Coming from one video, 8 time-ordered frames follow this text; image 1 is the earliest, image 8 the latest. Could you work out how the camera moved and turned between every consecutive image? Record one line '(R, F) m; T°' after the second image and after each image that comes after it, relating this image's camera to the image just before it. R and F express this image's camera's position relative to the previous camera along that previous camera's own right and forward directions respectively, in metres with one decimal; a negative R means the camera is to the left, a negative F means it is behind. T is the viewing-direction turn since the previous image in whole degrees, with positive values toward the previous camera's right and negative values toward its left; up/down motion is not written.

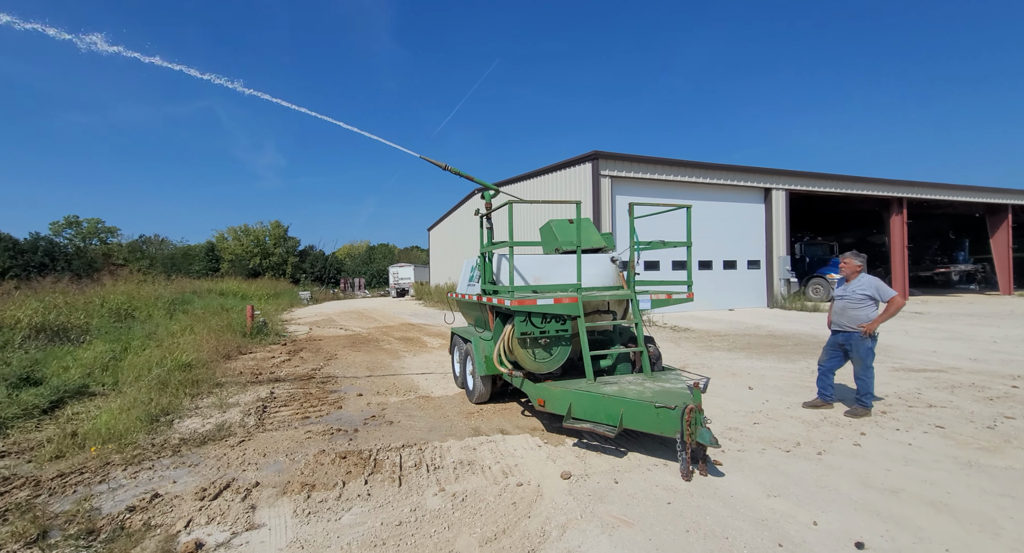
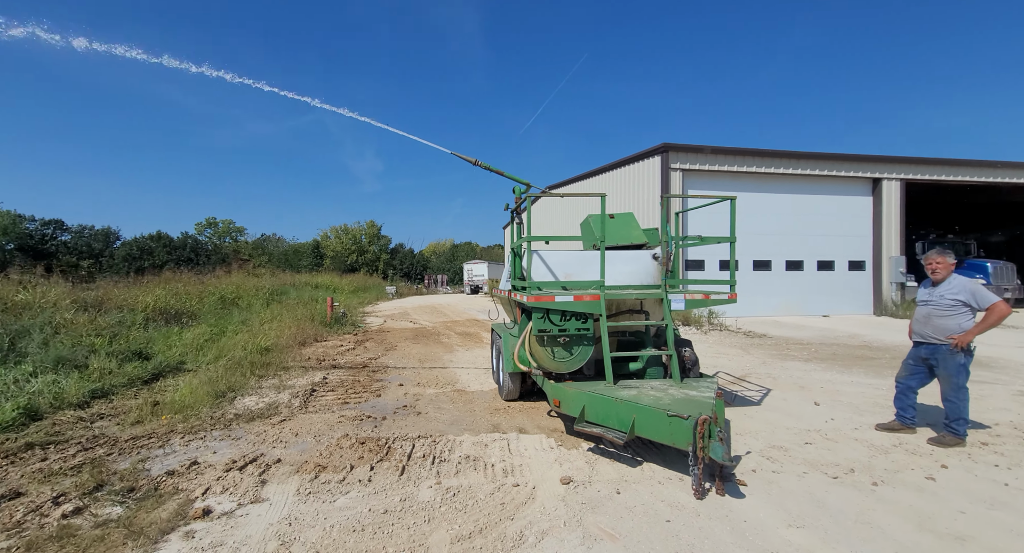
(+0.6, +0.2) m; -10°
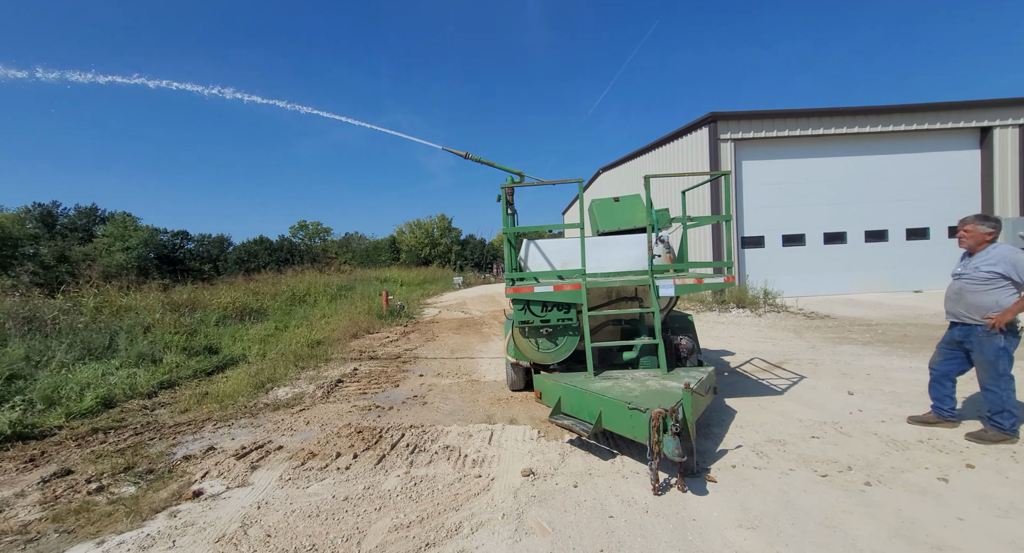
(+0.9, +0.1) m; -9°
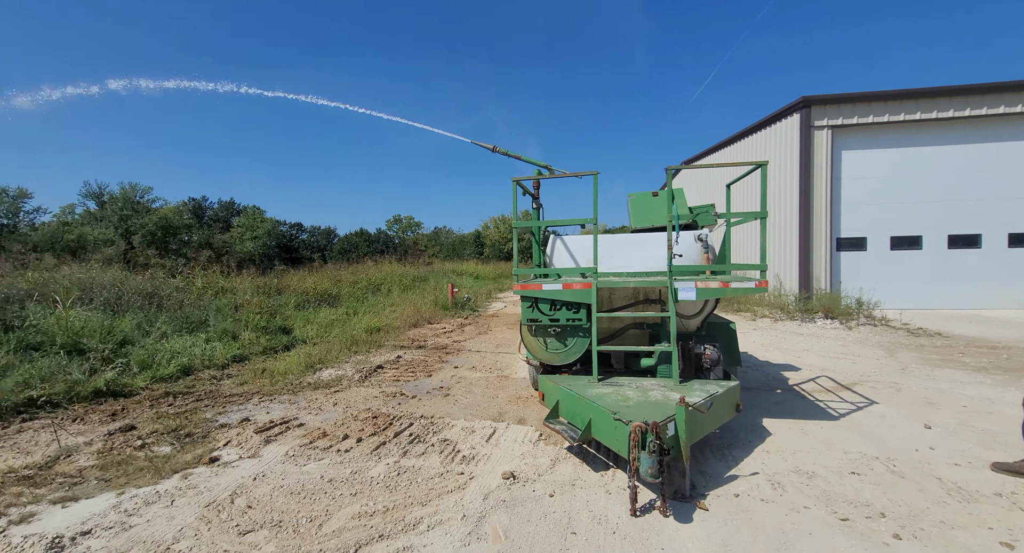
(+0.7, +0.2) m; -10°
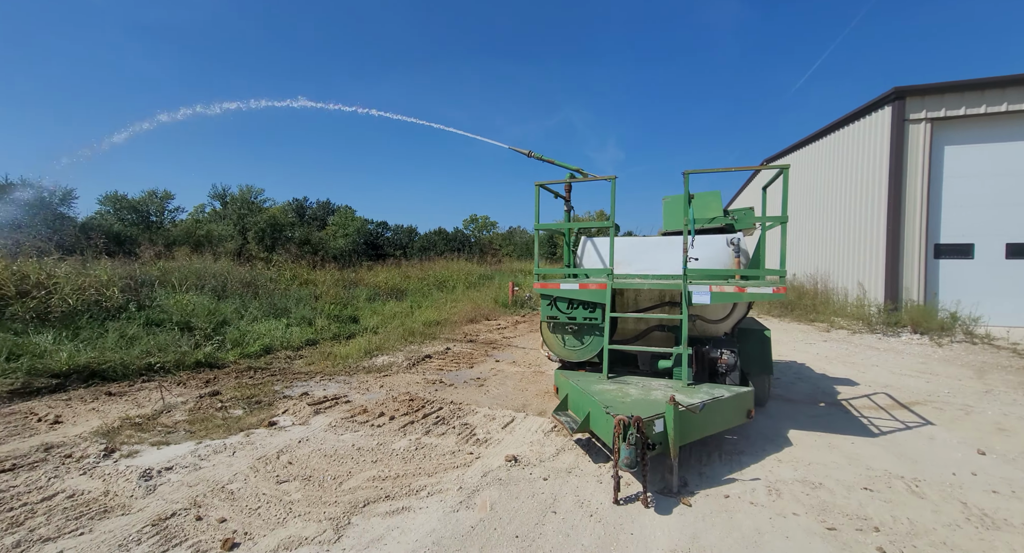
(+0.5, -0.2) m; -9°
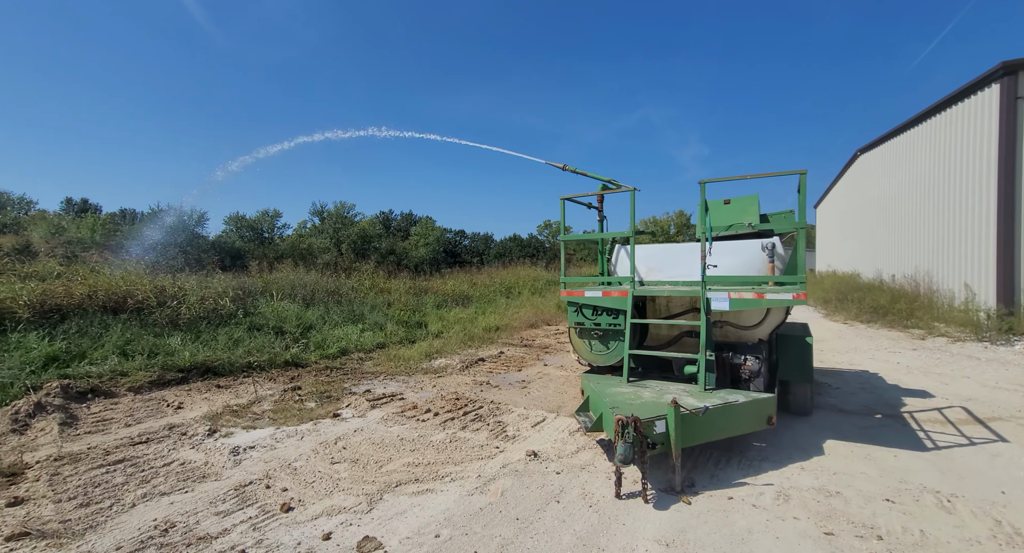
(+0.5, -0.3) m; -10°
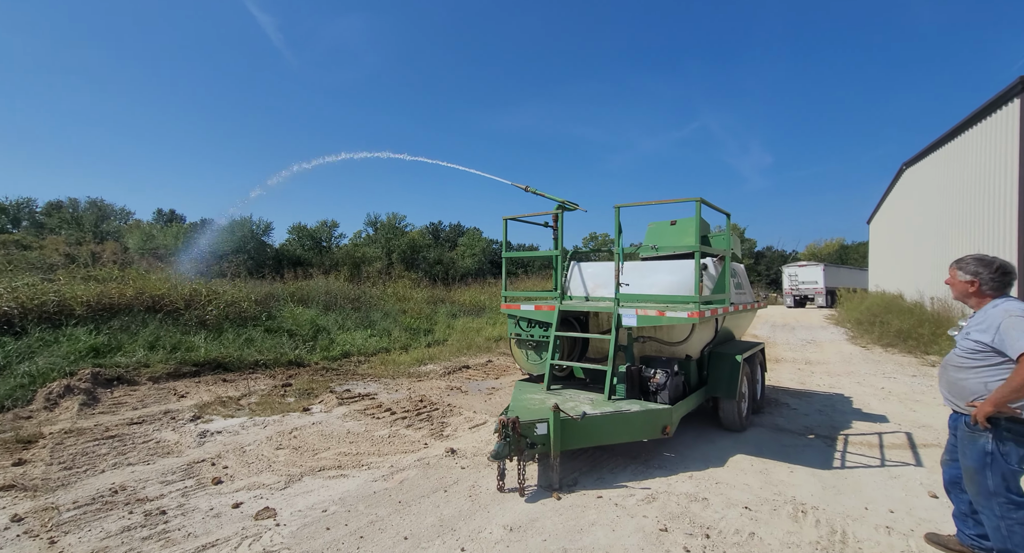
(+1.1, -0.4) m; -5°
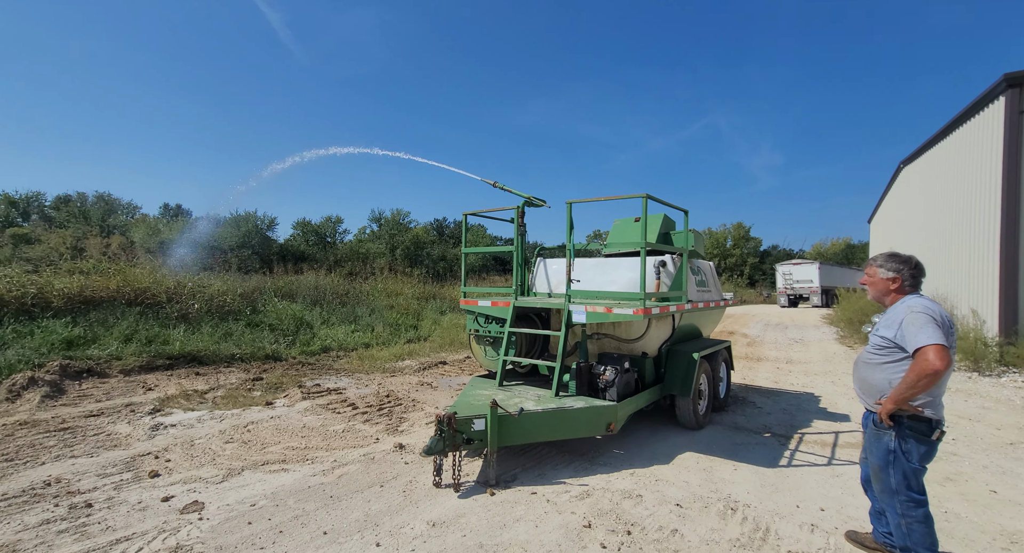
(+0.5, 0.0) m; 0°
